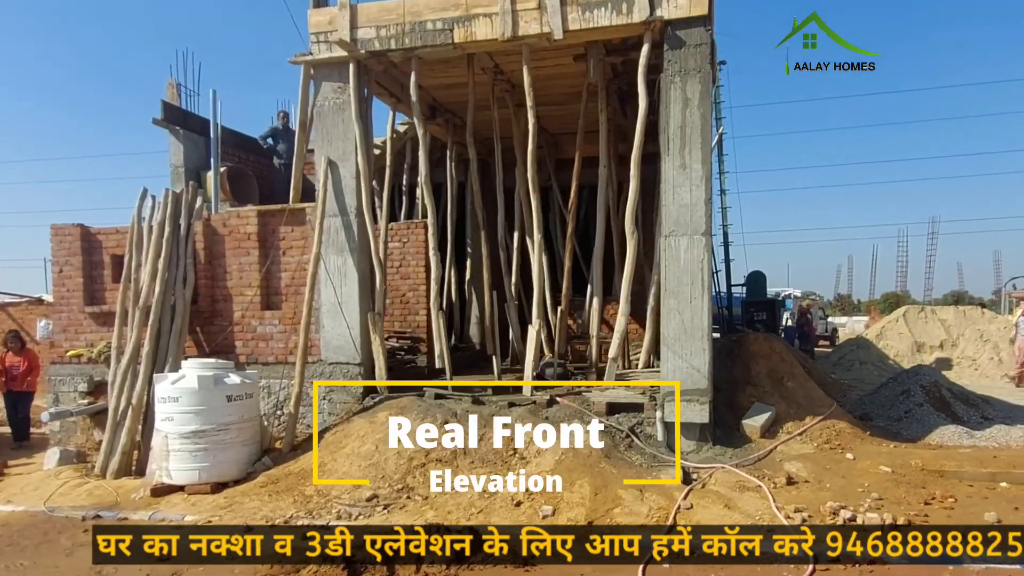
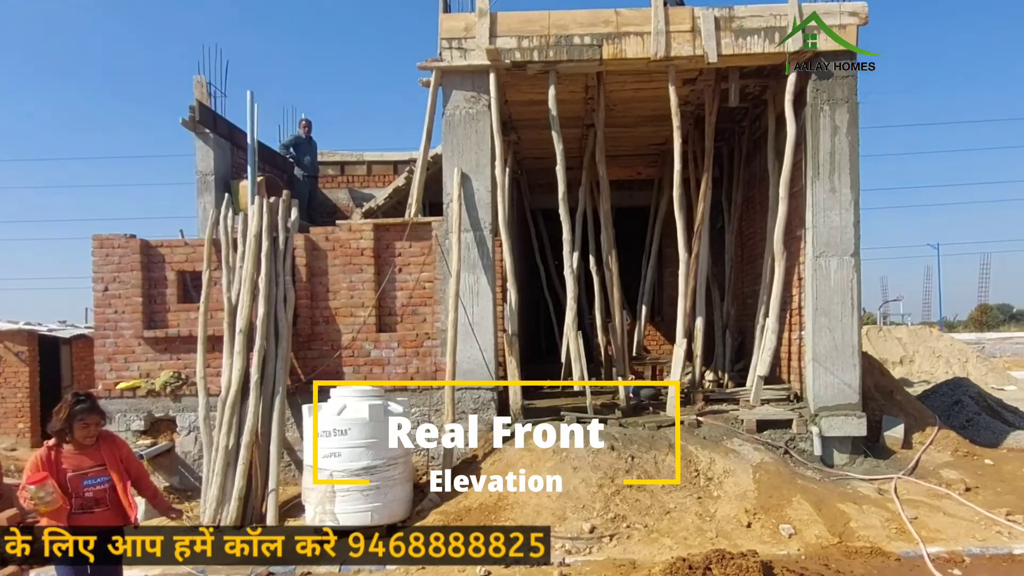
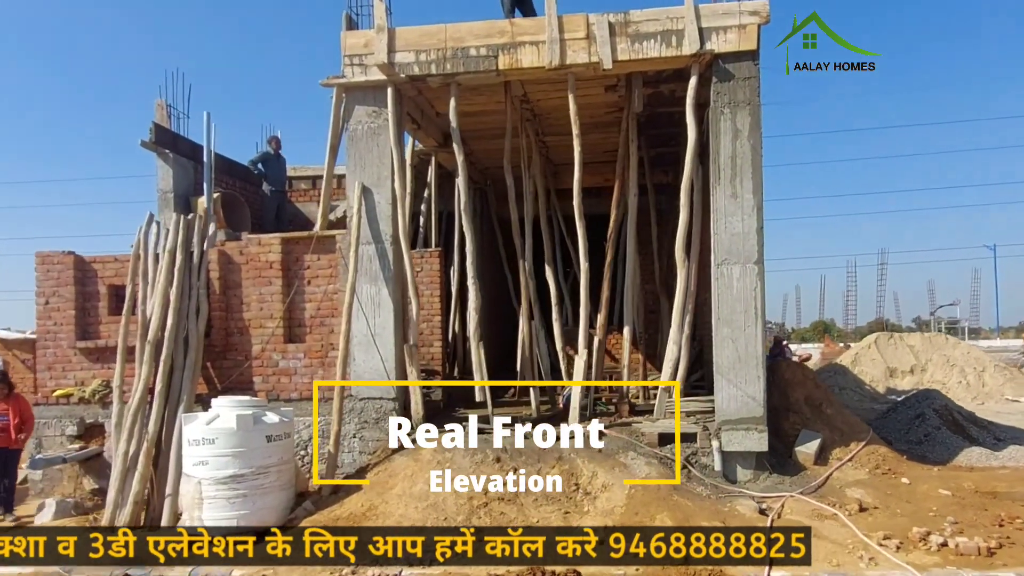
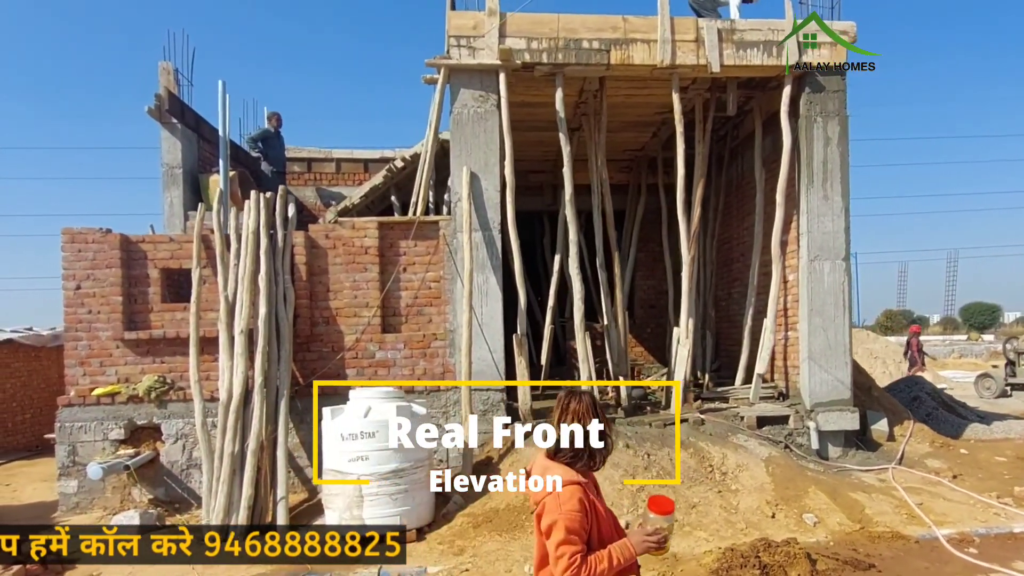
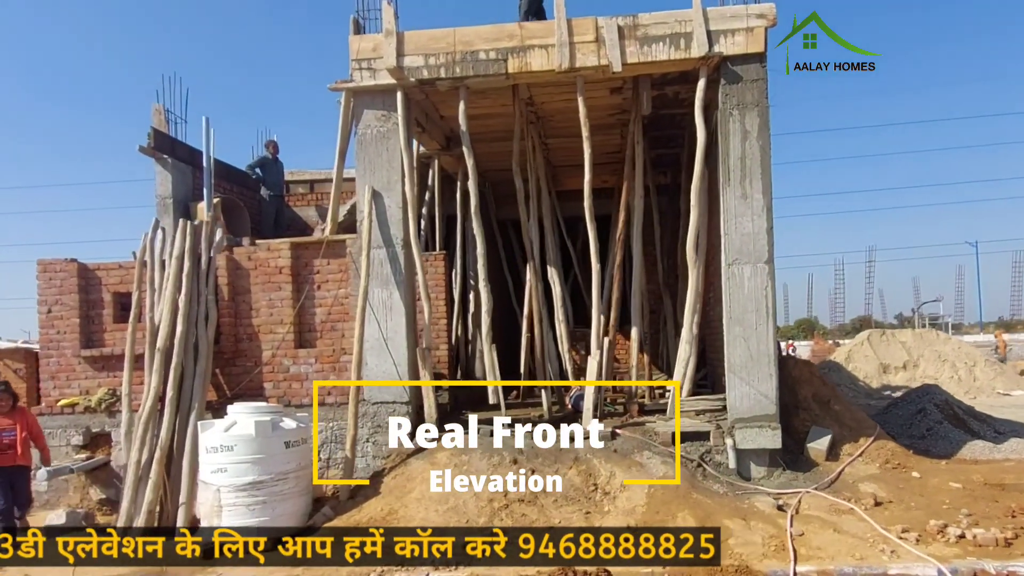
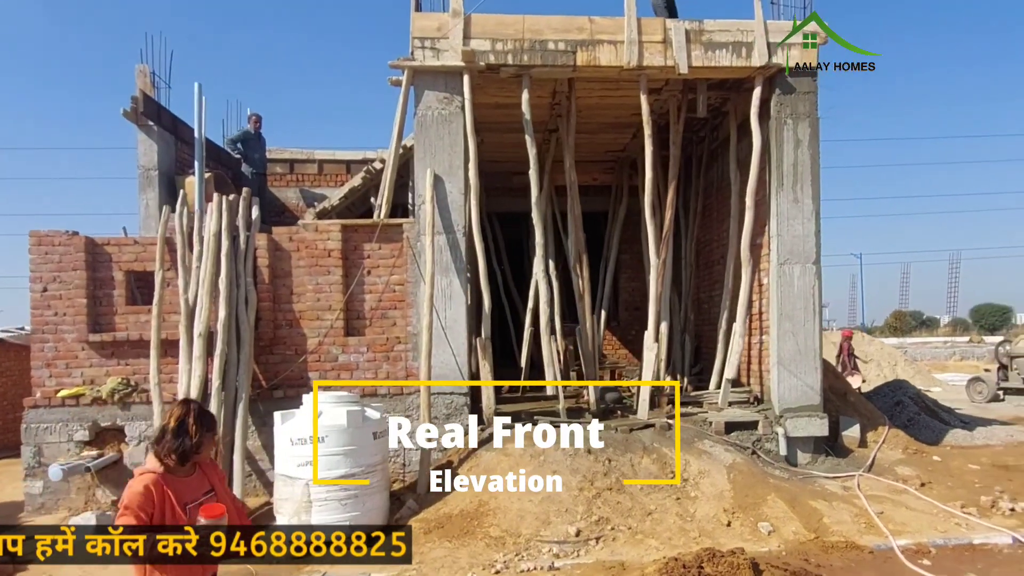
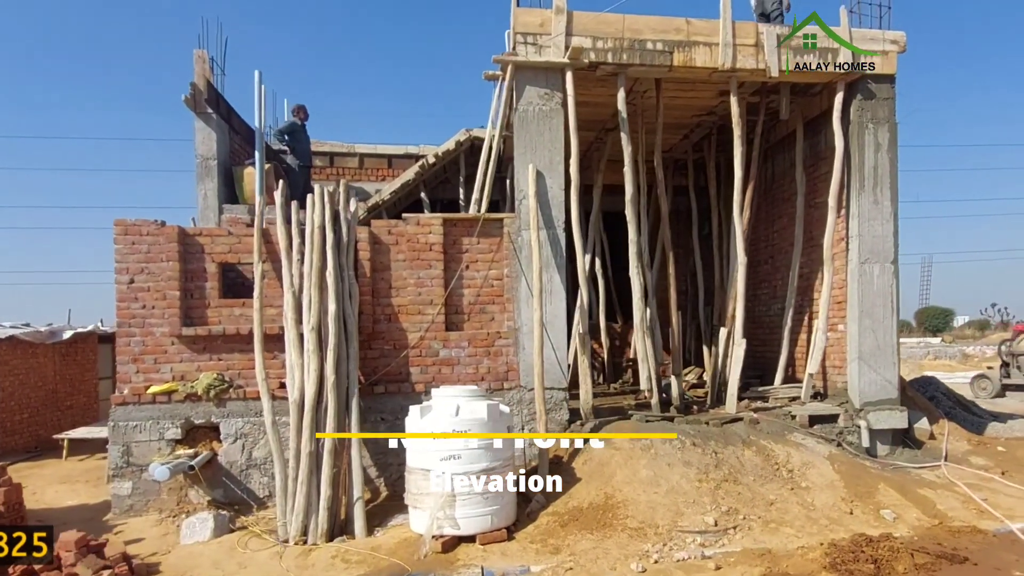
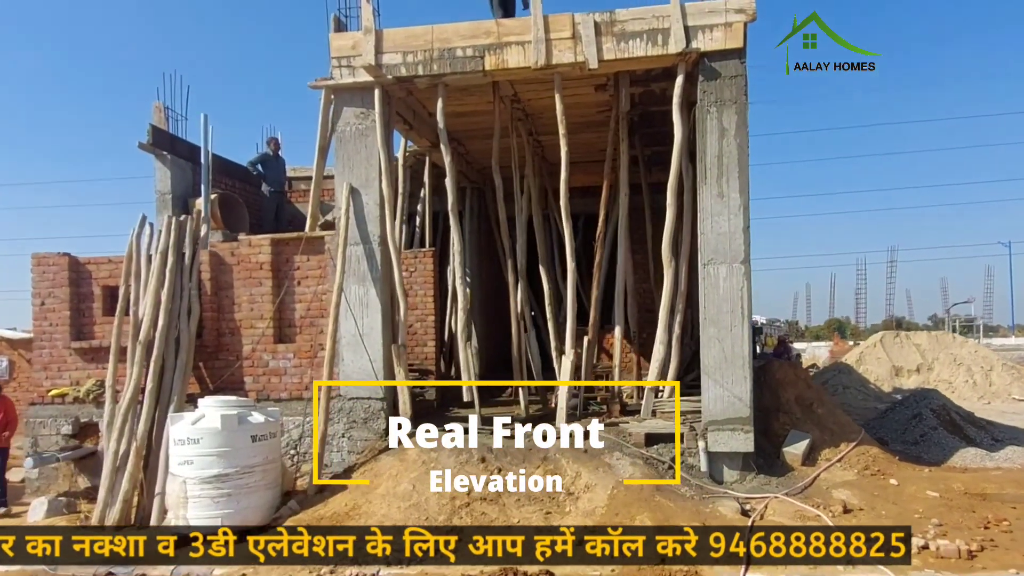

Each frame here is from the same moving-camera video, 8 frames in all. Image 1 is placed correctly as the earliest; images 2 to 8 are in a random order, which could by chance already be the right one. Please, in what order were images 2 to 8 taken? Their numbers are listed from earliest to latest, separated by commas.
8, 3, 5, 2, 6, 4, 7
